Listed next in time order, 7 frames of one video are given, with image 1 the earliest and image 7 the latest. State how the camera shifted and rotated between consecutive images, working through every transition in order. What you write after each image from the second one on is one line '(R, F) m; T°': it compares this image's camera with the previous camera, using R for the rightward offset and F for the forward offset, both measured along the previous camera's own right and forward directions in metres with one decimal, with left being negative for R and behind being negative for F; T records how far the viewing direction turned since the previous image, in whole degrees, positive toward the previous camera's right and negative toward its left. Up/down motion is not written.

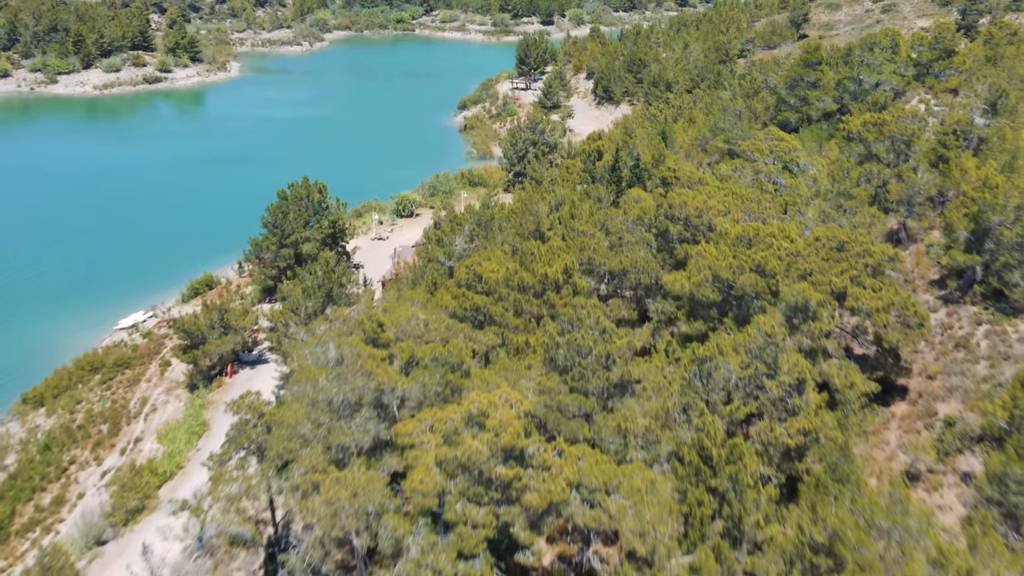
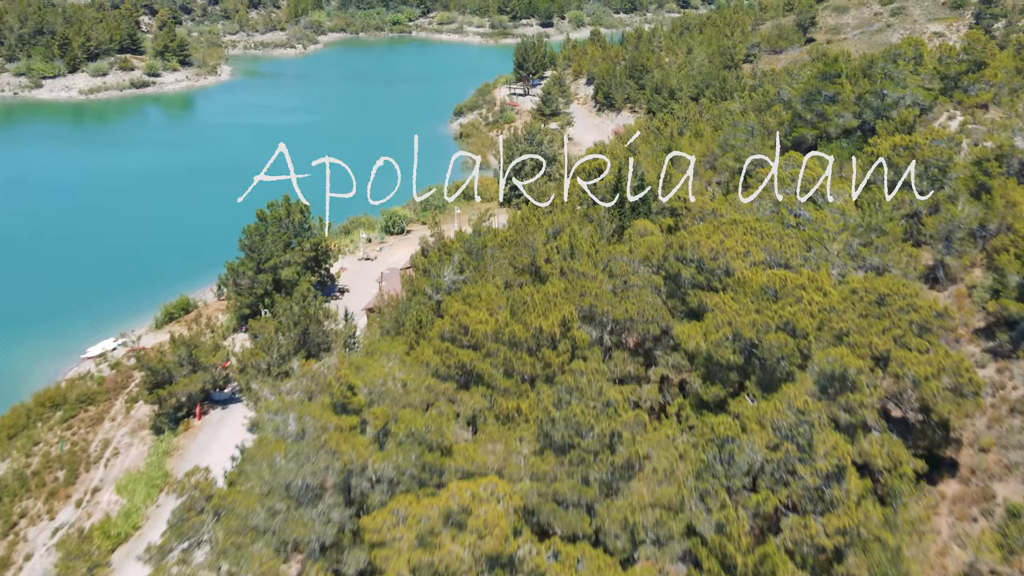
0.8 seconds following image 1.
(+0.2, +2.5) m; 0°
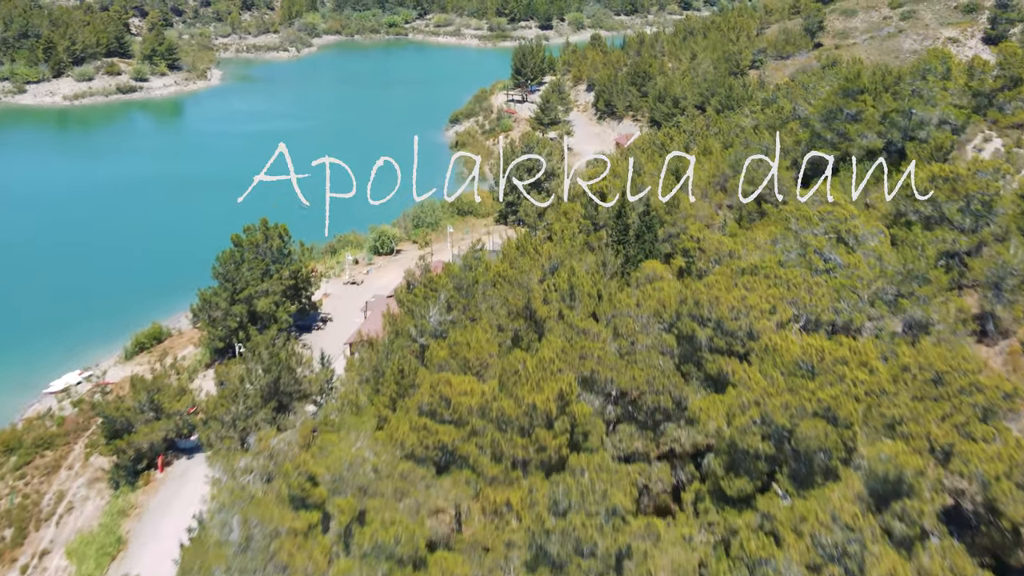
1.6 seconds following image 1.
(+0.2, +2.6) m; 0°
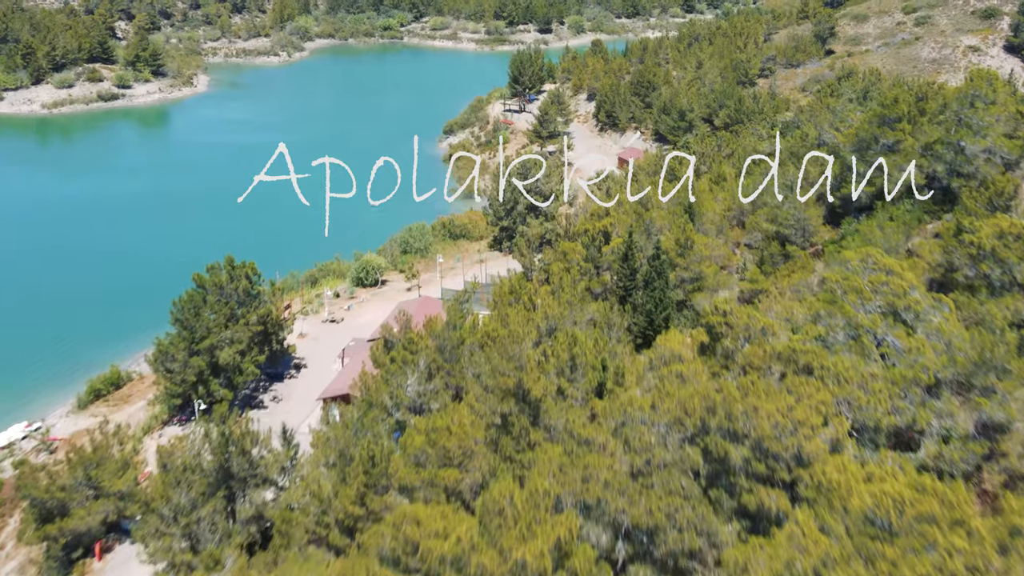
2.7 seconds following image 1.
(+0.2, +3.4) m; 0°
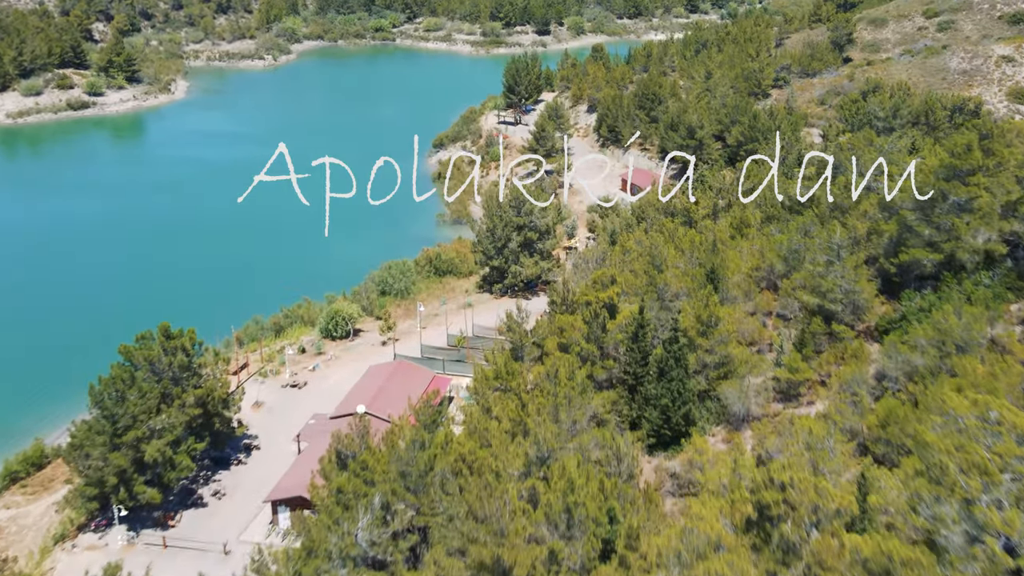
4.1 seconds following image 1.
(+0.3, +4.8) m; 0°
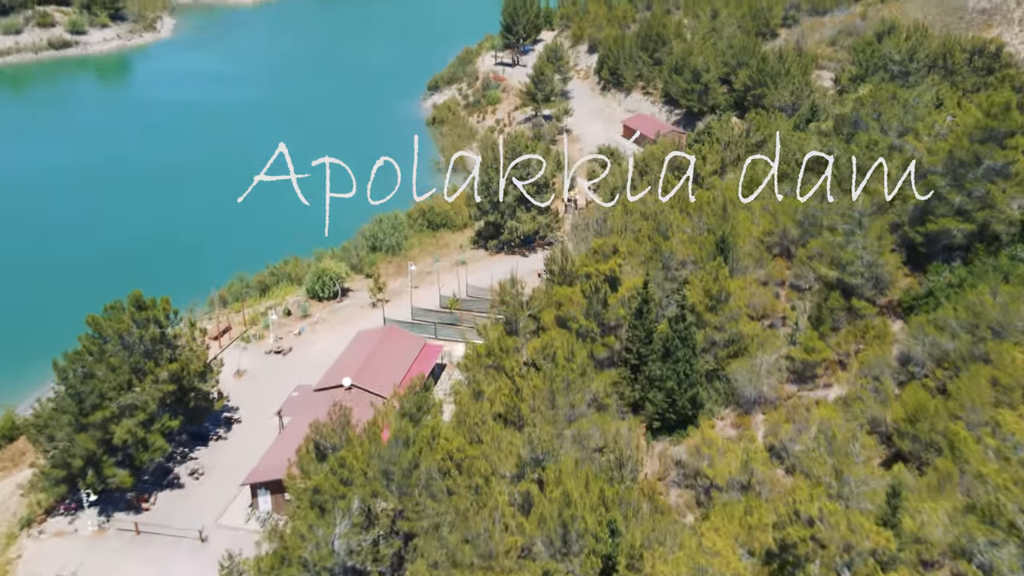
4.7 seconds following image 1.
(+0.1, +1.7) m; 0°
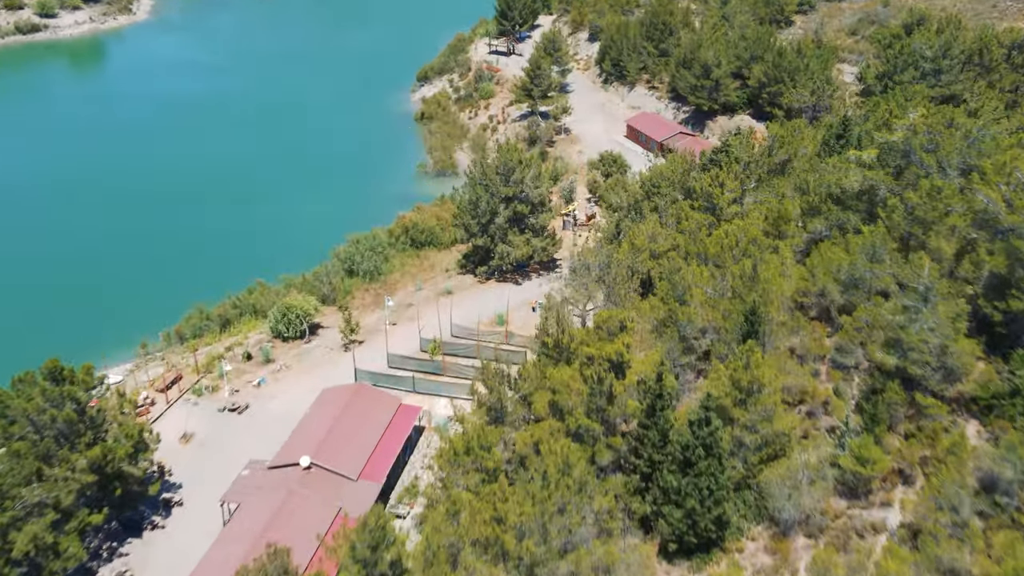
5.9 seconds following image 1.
(+0.3, +3.9) m; 0°
